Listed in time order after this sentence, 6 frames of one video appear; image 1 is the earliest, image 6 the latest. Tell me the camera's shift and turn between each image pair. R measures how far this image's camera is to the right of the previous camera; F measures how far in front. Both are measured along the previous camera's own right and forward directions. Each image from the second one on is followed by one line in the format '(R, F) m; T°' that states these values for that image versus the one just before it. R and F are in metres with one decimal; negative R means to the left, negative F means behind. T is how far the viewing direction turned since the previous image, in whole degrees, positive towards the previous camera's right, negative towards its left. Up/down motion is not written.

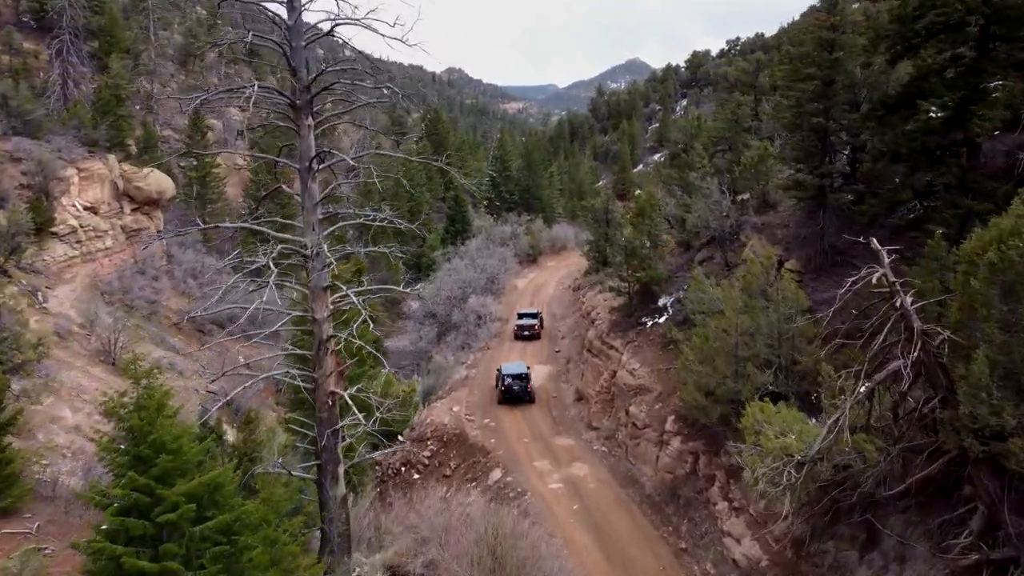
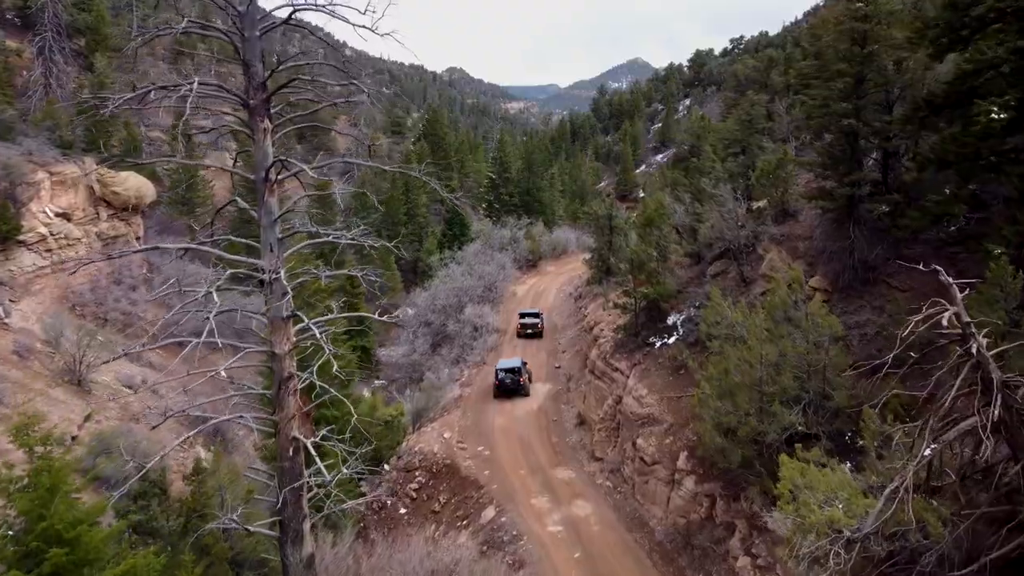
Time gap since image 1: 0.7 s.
(+0.1, +1.6) m; 0°
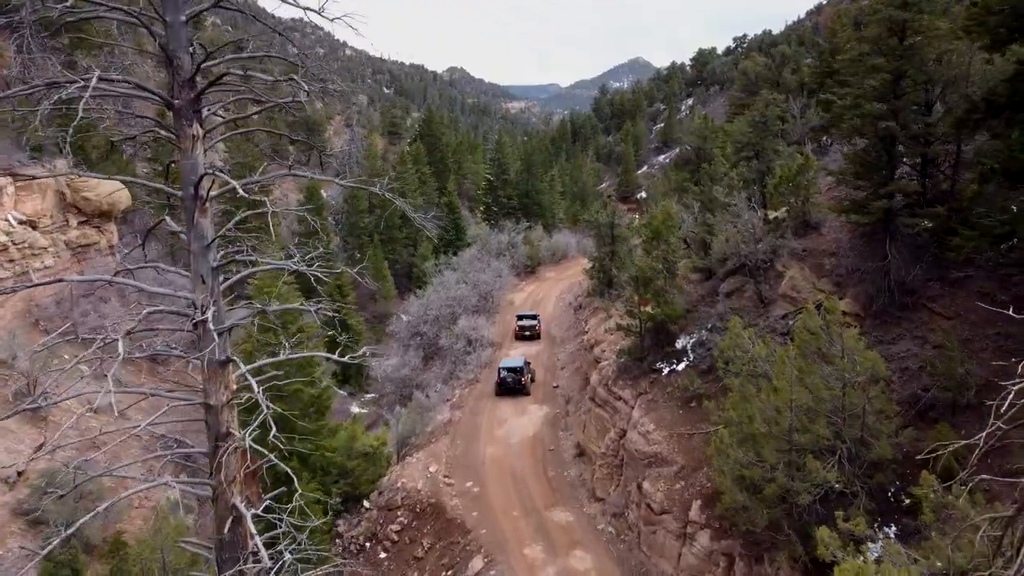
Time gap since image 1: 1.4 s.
(+0.2, +1.7) m; 0°
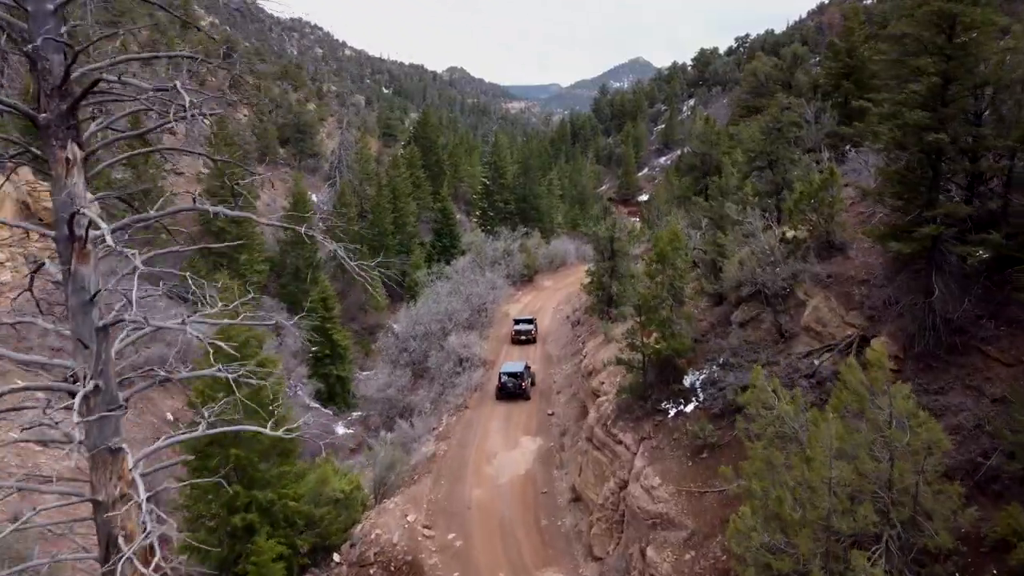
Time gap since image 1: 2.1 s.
(+0.2, +1.8) m; 0°
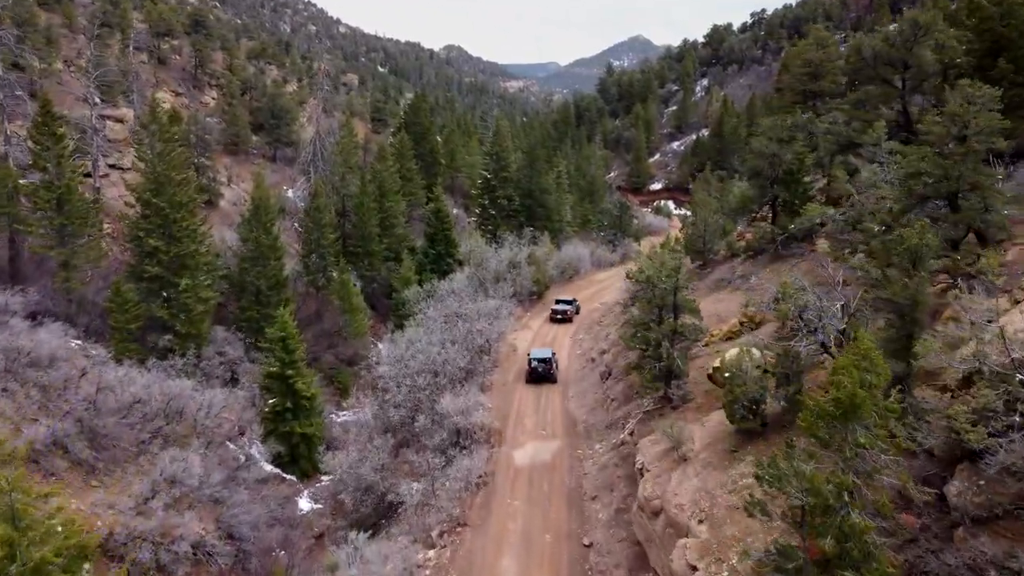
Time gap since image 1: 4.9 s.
(-0.4, +6.7) m; 0°
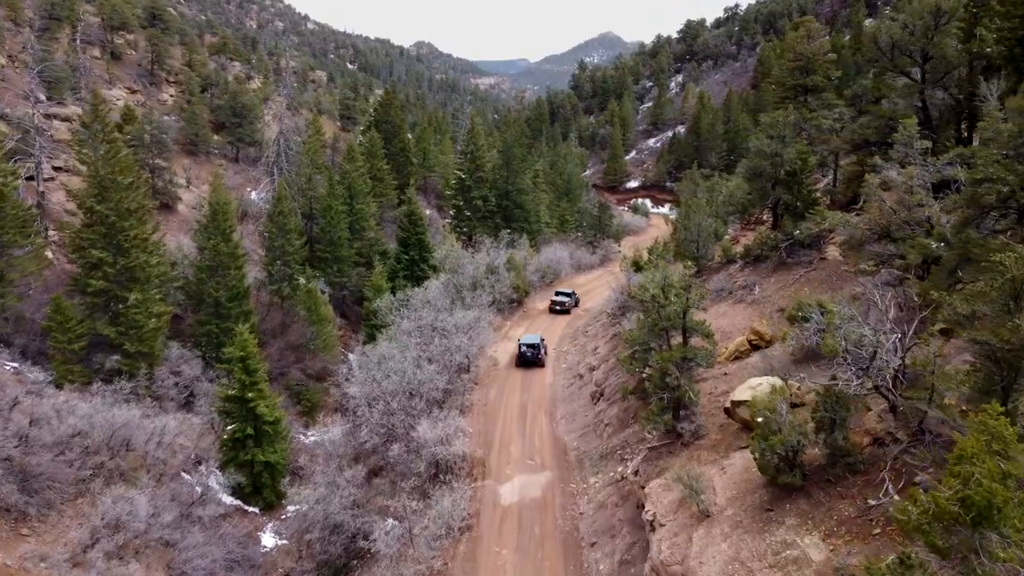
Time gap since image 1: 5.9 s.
(-0.2, +2.0) m; +2°
